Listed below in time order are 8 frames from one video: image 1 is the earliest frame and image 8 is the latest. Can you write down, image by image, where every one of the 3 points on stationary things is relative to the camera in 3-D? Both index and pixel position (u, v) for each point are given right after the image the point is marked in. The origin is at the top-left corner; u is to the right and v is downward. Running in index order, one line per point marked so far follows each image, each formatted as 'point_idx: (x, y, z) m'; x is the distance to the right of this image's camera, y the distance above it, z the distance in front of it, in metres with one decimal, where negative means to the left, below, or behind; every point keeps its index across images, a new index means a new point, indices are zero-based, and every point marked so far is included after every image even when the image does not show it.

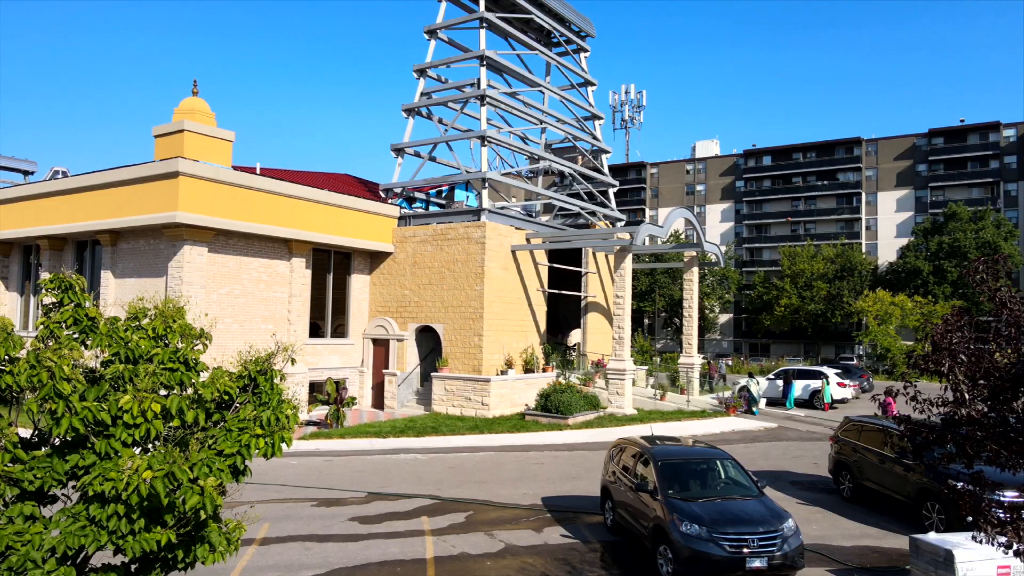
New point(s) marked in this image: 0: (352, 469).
0: (-2.2, -2.5, +15.8) m
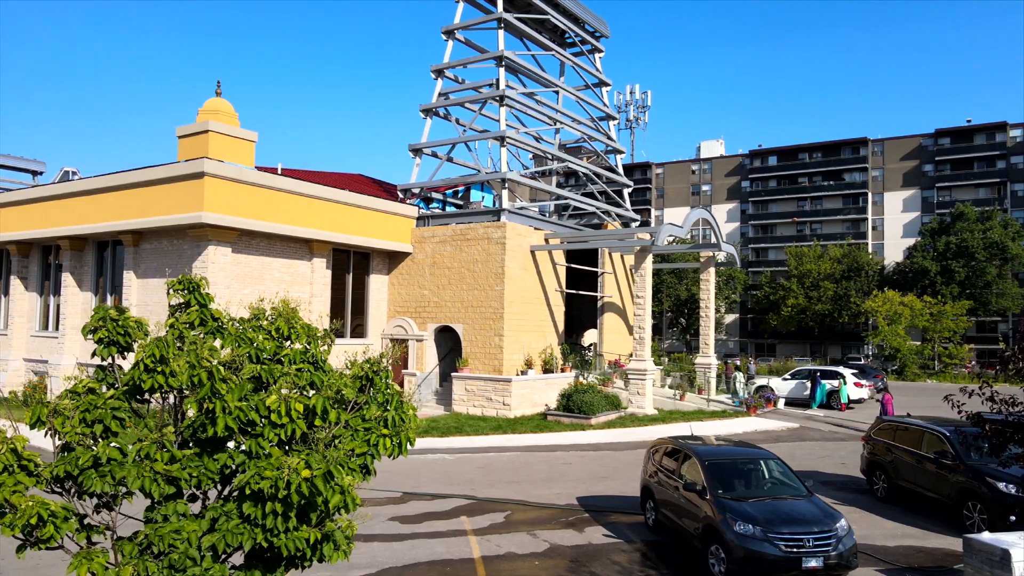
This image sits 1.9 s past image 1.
0: (-1.8, -2.5, +15.9) m
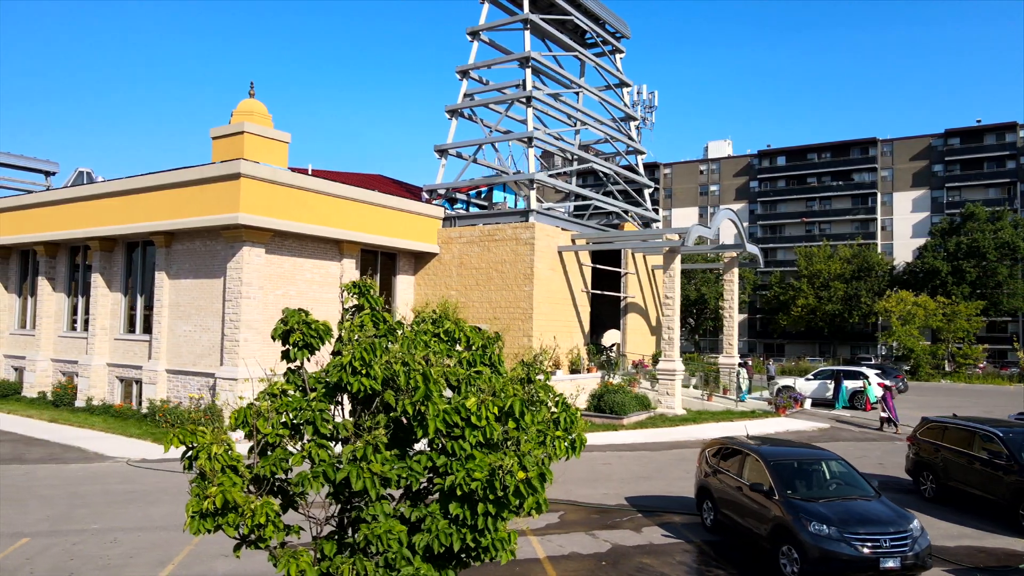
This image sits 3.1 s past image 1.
0: (-1.2, -2.5, +15.9) m
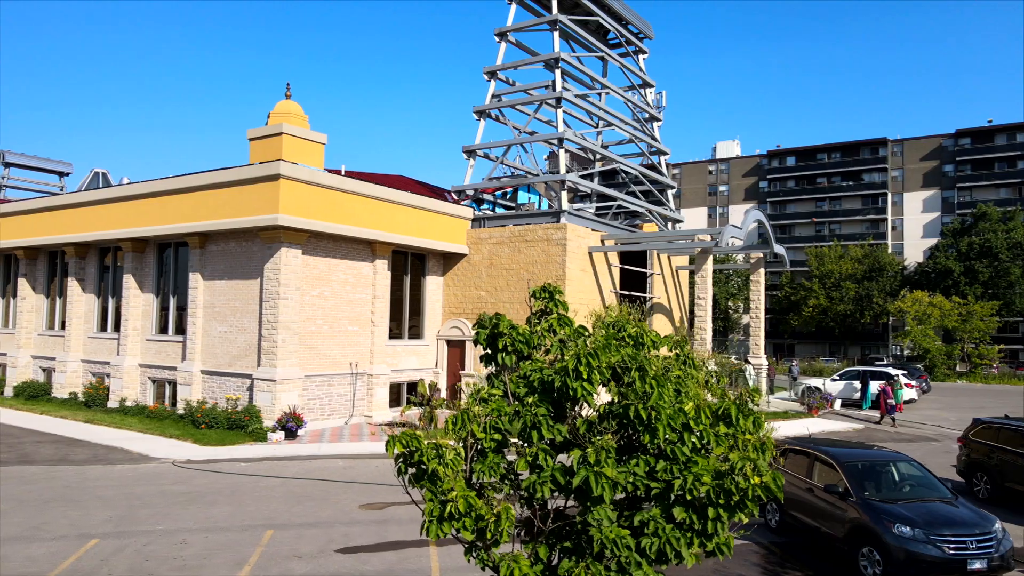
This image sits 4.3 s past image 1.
0: (-0.6, -2.5, +15.9) m
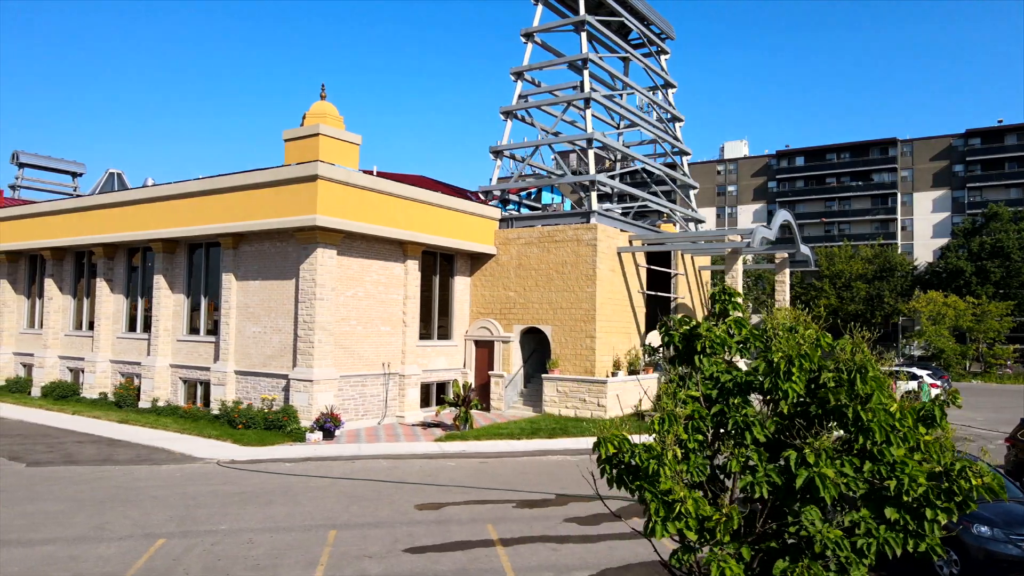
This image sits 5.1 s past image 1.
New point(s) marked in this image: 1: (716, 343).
0: (0.0, -2.5, +16.0) m
1: (+0.6, -0.2, +3.5) m
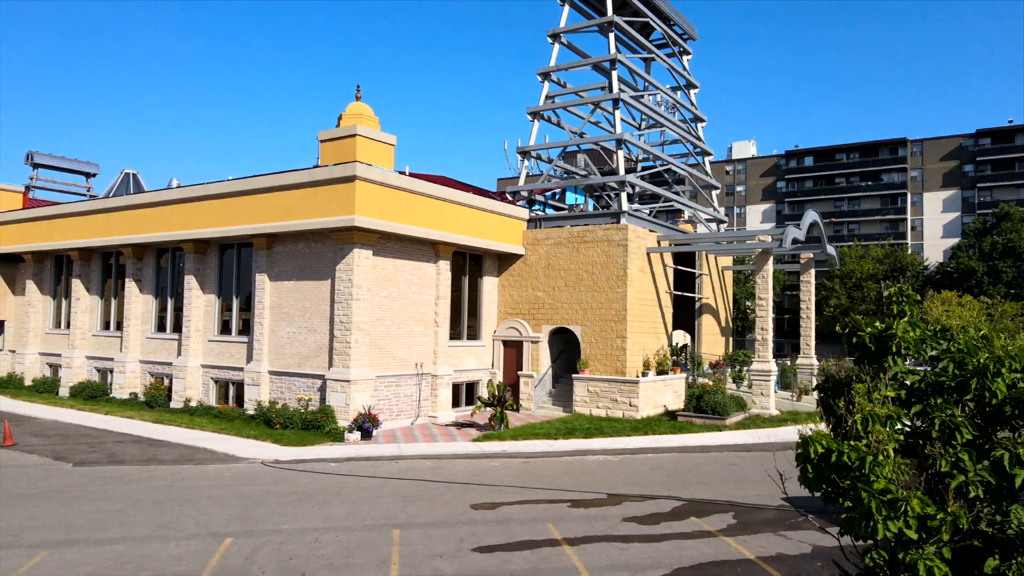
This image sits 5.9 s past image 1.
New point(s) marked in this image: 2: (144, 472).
0: (+0.7, -2.5, +16.0) m
1: (+1.2, -0.2, +3.6) m
2: (-4.9, -2.4, +15.5) m
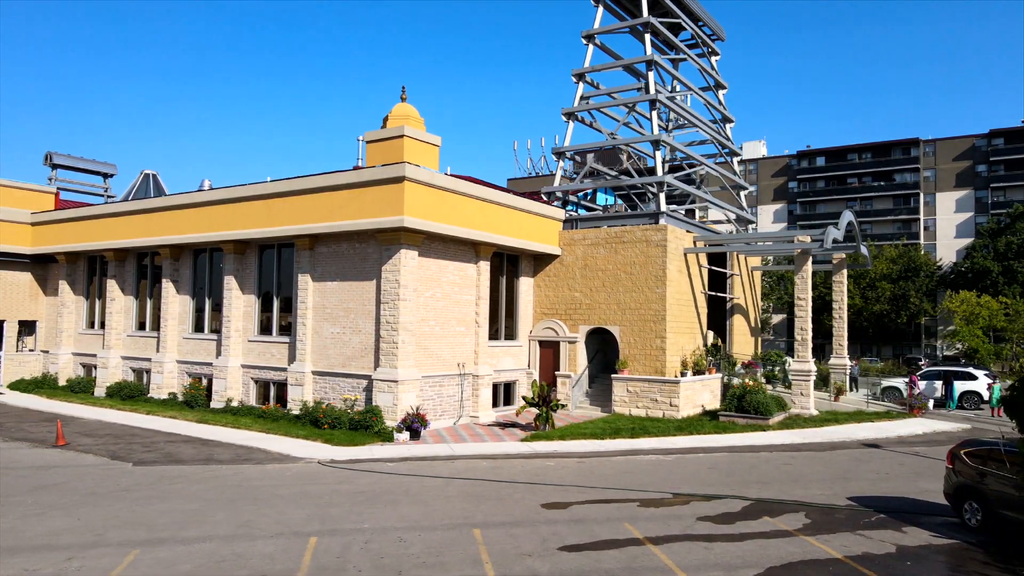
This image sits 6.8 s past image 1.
0: (+1.4, -2.5, +16.1) m
1: (+1.9, -0.2, +3.6) m
2: (-4.1, -2.4, +15.6) m
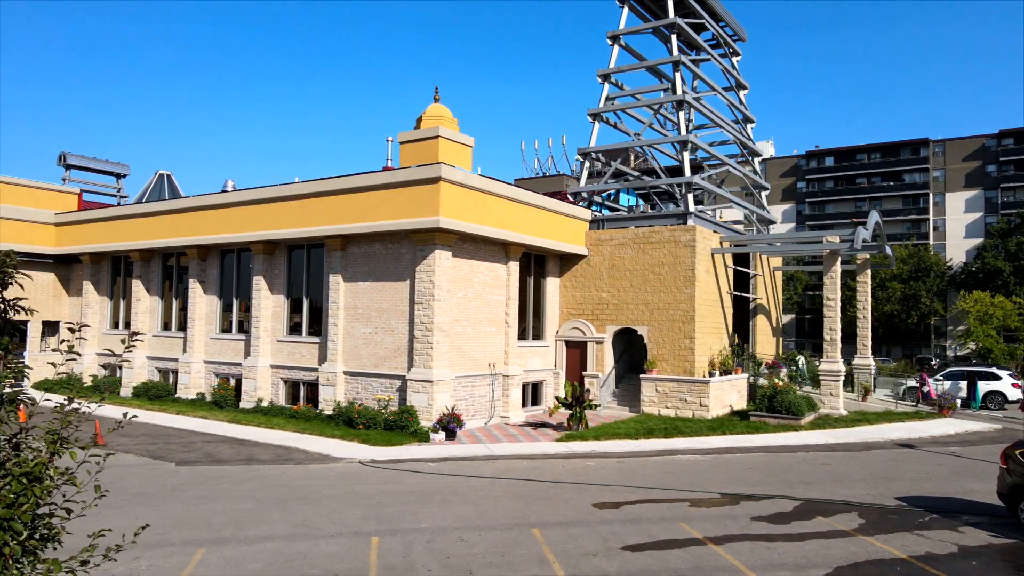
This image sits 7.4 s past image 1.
0: (+2.0, -2.5, +16.1) m
1: (+2.5, -0.2, +3.6) m
2: (-3.5, -2.4, +15.6) m
